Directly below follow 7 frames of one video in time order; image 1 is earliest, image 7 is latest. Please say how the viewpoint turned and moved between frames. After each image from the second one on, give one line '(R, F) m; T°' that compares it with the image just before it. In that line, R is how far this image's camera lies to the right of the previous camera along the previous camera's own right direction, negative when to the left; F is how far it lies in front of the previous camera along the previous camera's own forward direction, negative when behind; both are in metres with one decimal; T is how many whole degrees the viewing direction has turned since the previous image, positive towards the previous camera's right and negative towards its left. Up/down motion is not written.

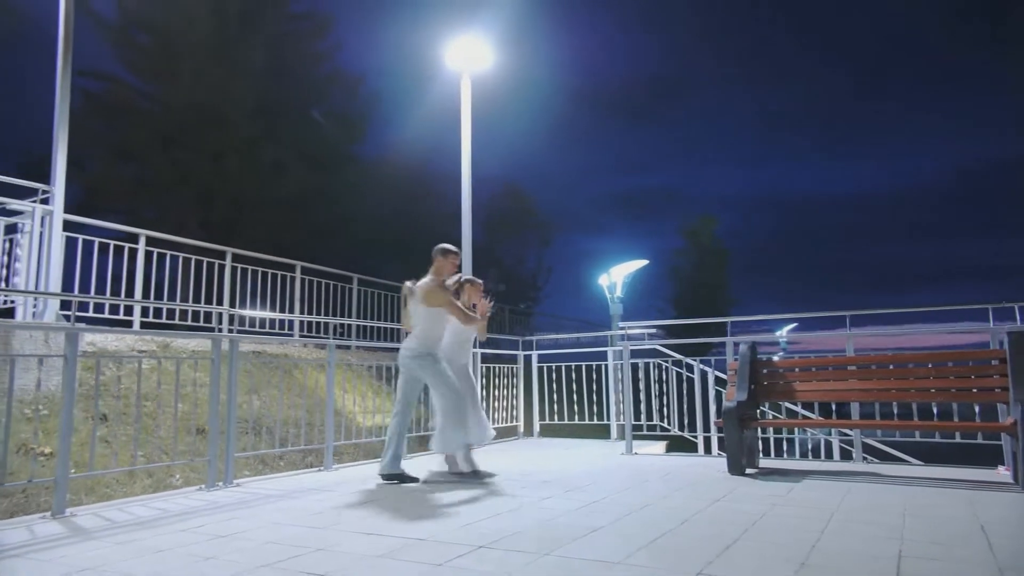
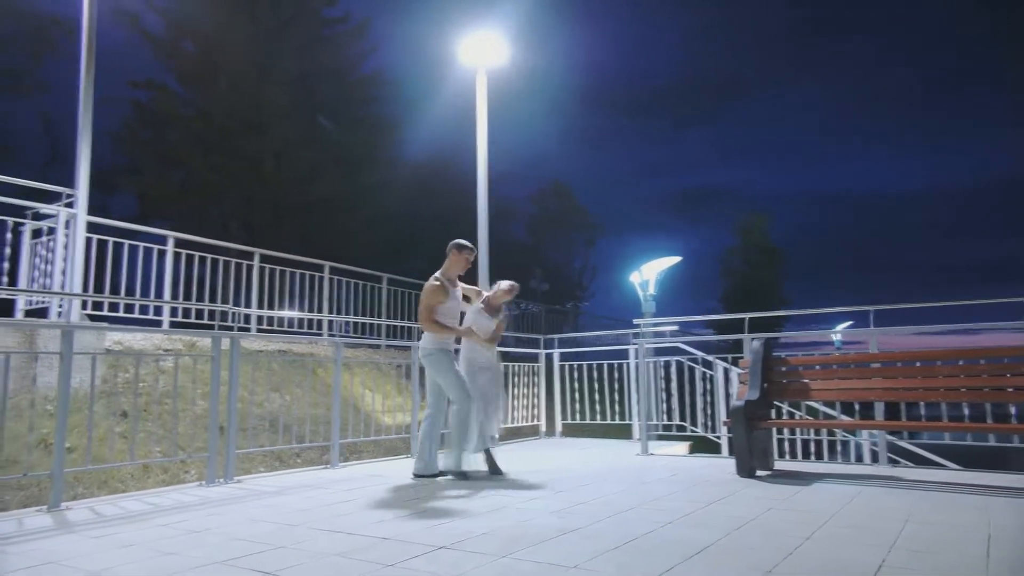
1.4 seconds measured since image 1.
(+0.4, +0.1) m; -4°
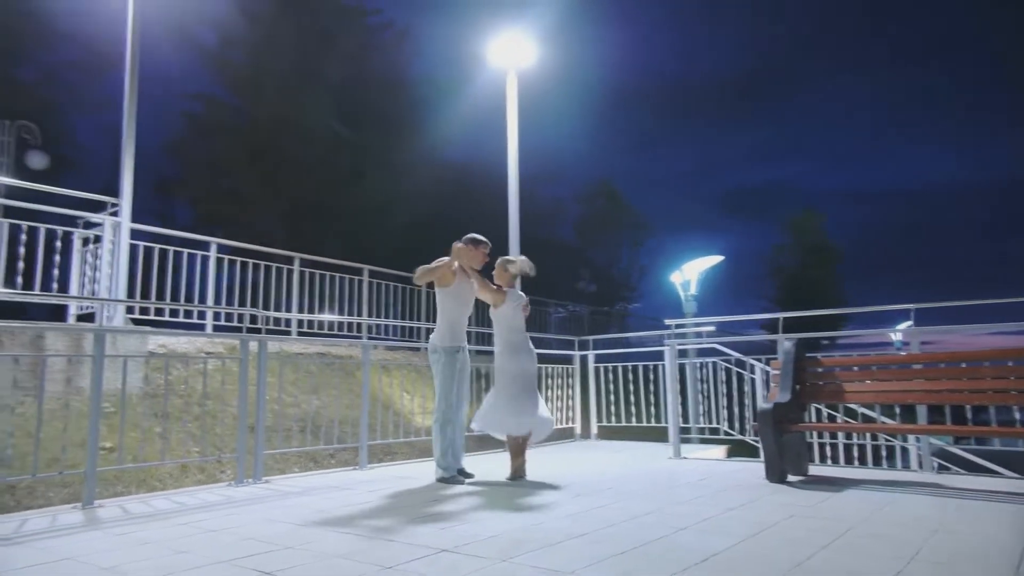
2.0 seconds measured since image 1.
(+0.2, 0.0) m; -4°
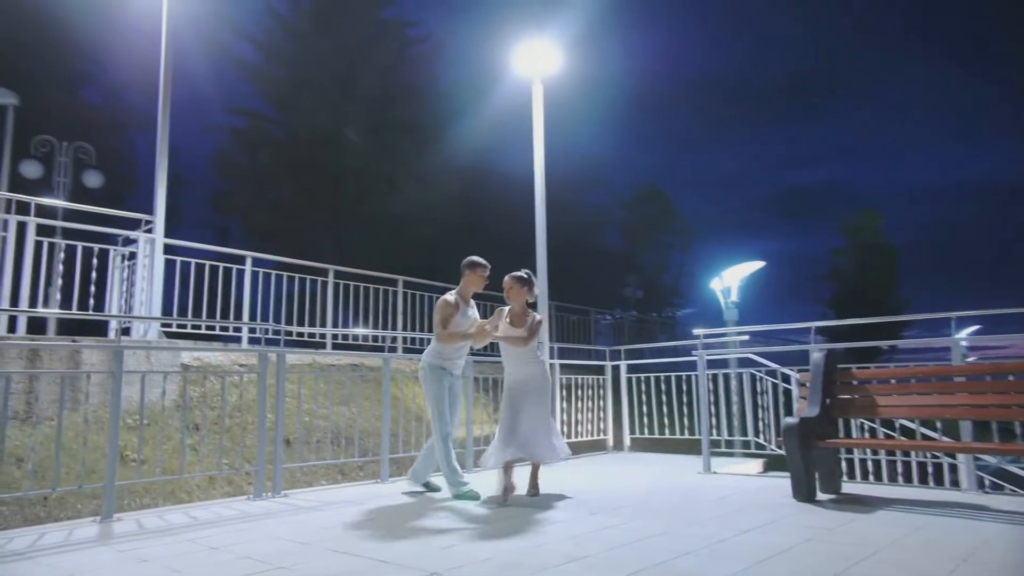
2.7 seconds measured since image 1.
(+0.3, +0.1) m; -4°
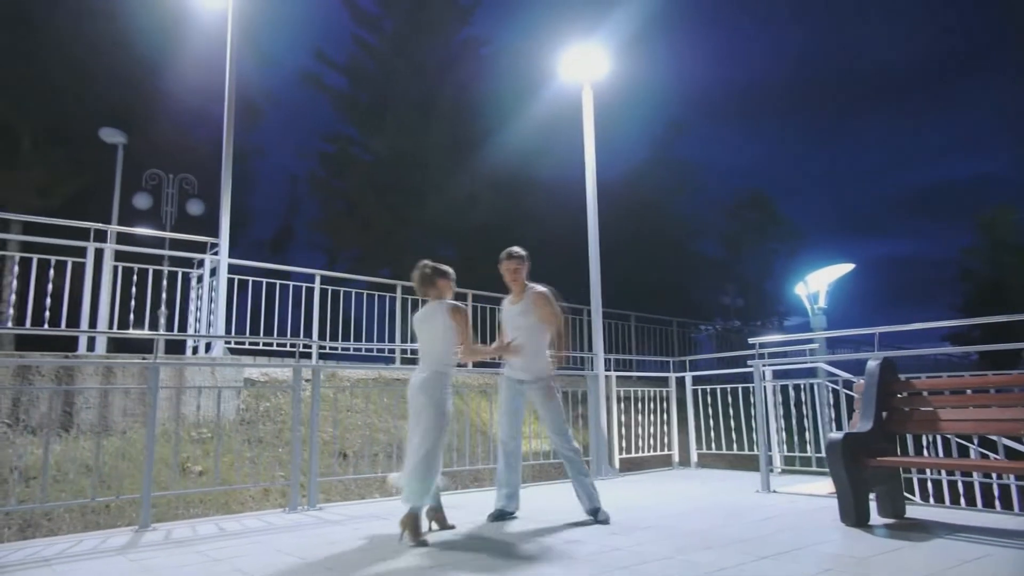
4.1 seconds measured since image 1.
(+0.6, +0.2) m; -8°
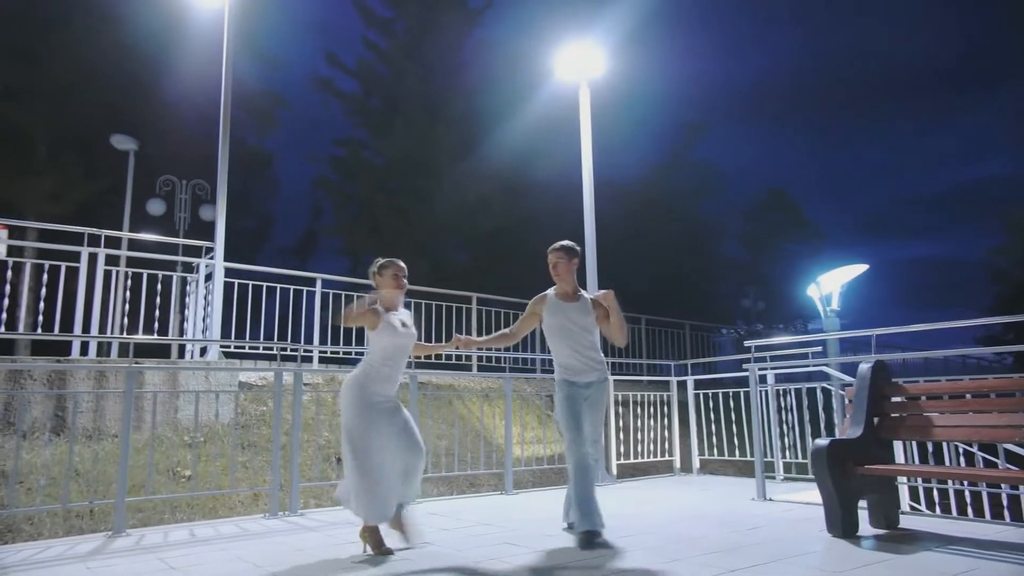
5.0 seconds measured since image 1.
(+0.3, +0.1) m; -2°
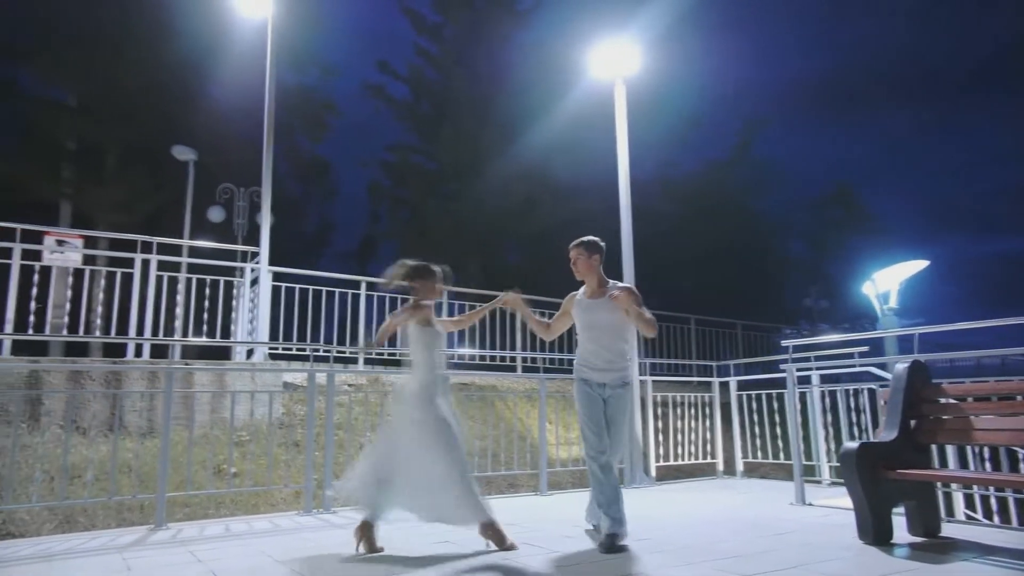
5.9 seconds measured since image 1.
(+0.2, 0.0) m; -5°
